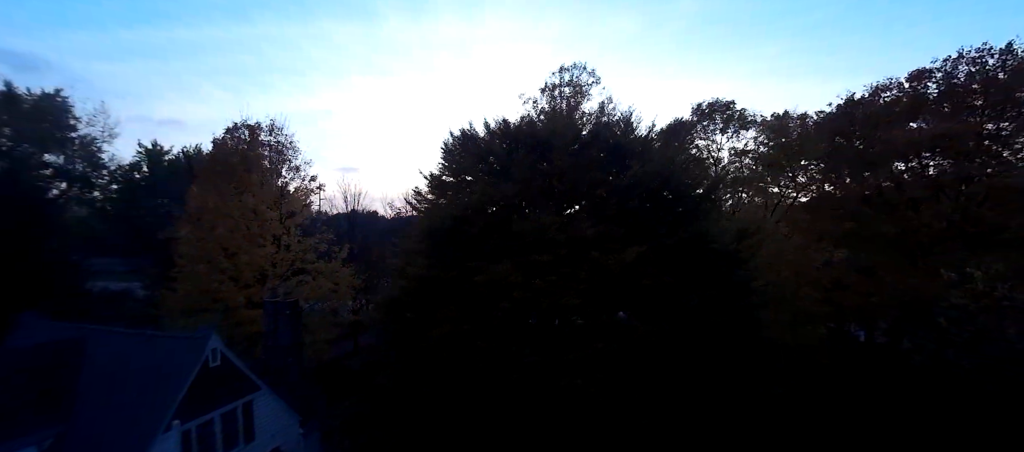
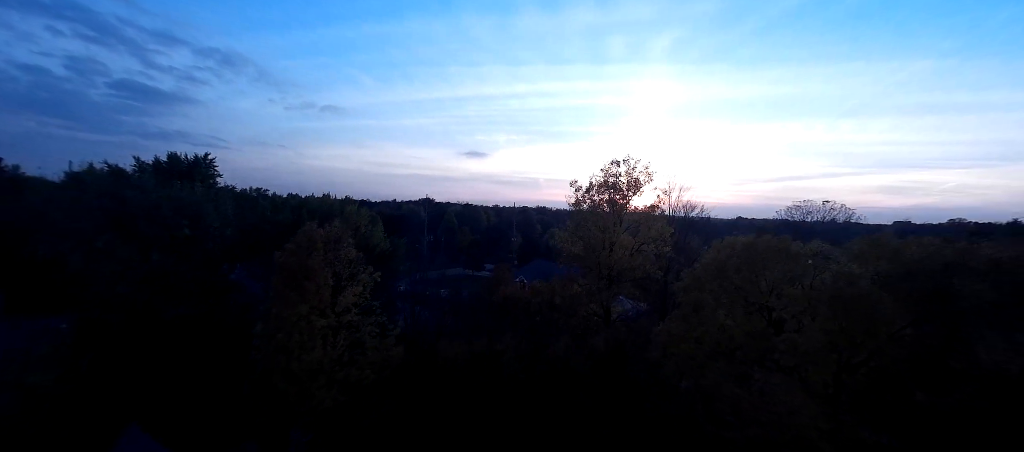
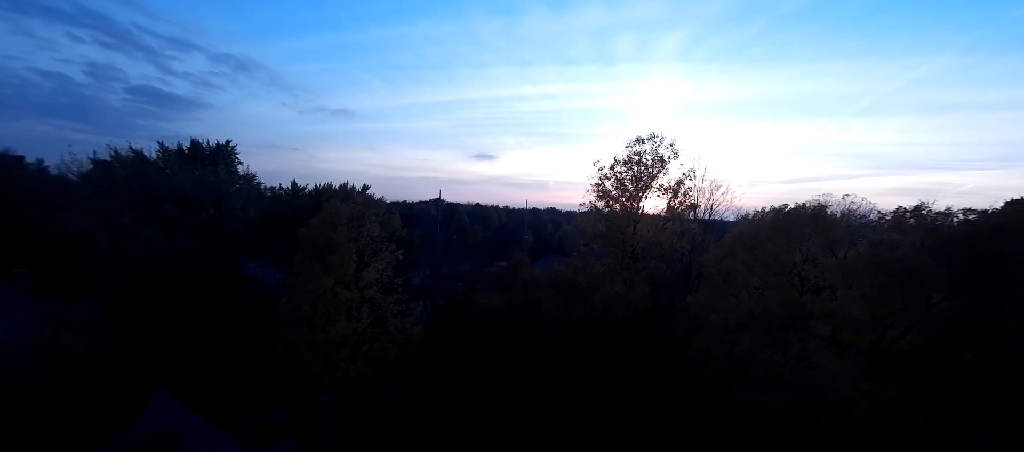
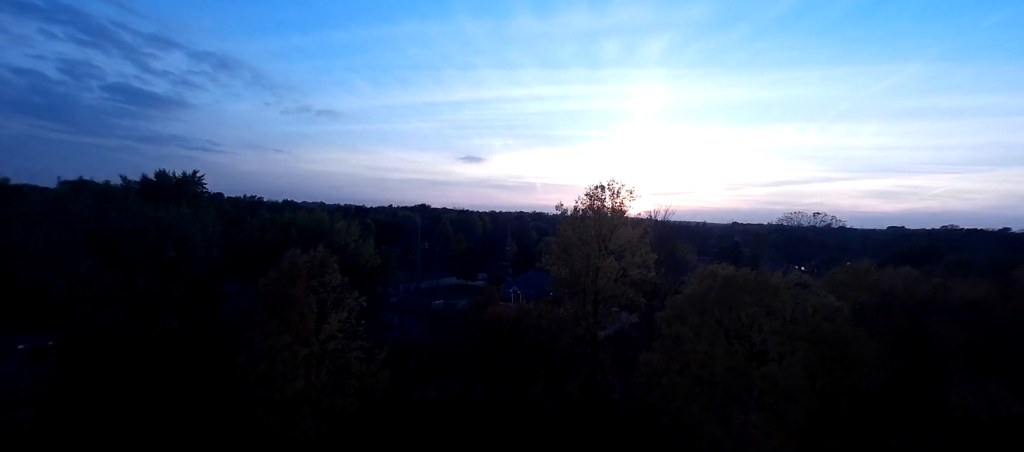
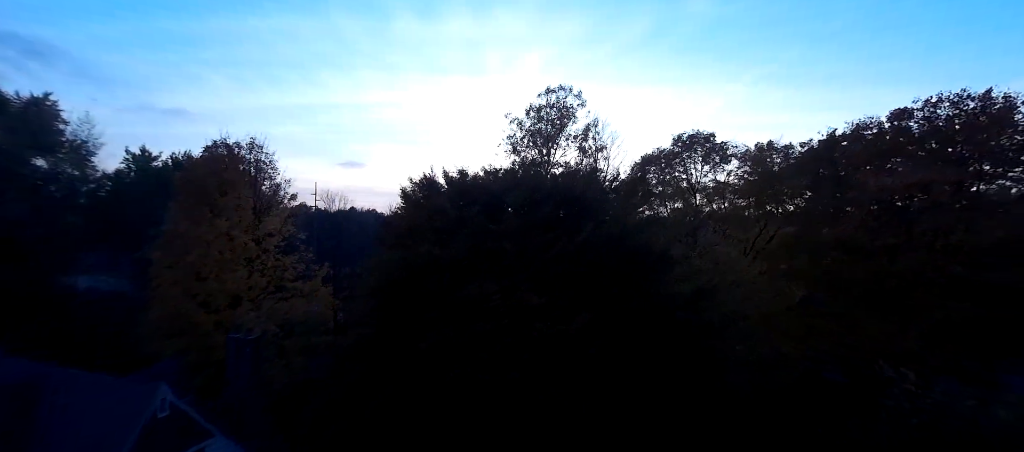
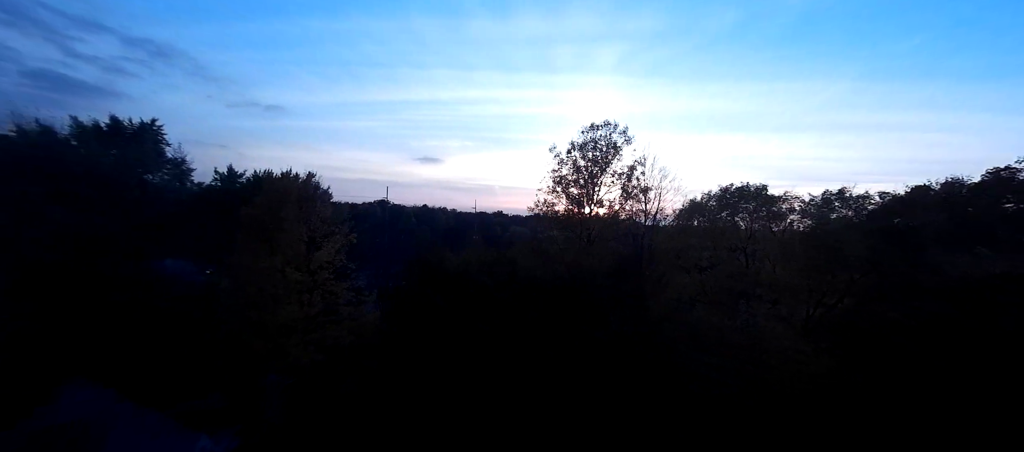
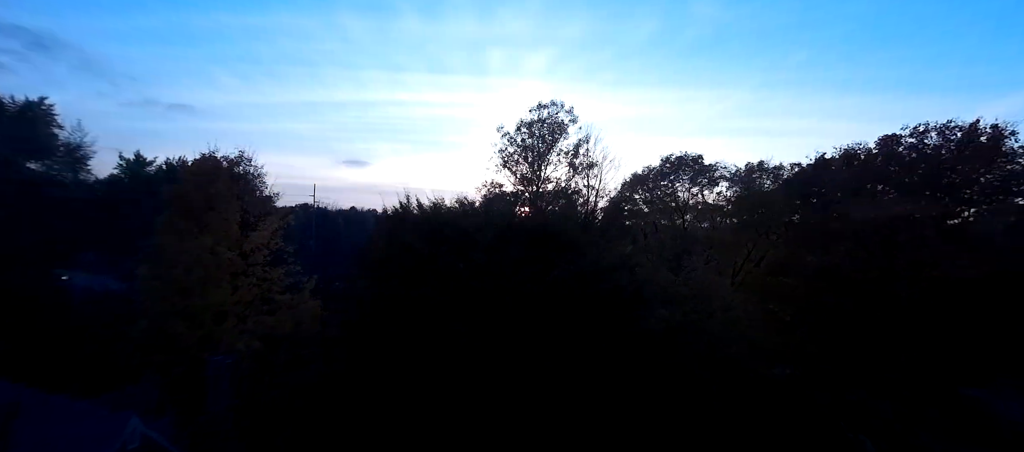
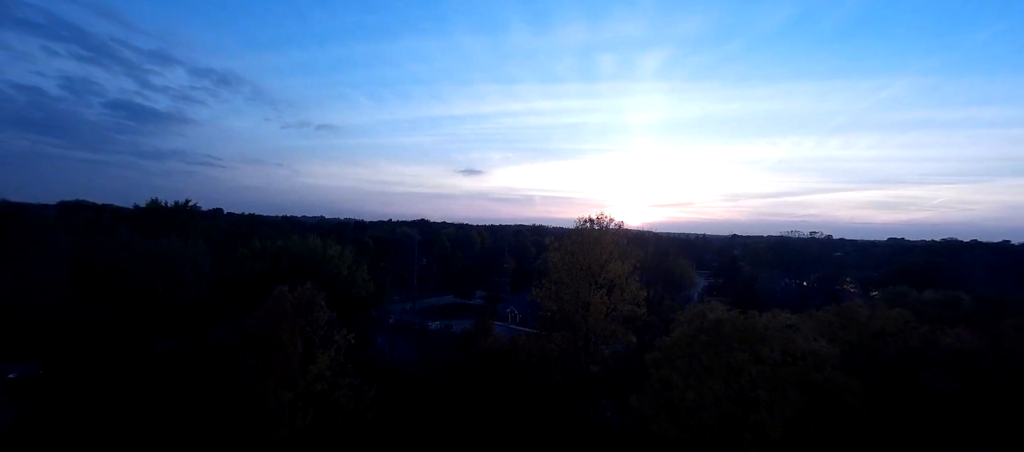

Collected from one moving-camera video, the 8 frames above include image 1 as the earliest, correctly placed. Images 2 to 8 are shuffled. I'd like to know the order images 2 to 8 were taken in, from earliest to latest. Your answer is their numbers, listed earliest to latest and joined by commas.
5, 7, 6, 3, 2, 4, 8
